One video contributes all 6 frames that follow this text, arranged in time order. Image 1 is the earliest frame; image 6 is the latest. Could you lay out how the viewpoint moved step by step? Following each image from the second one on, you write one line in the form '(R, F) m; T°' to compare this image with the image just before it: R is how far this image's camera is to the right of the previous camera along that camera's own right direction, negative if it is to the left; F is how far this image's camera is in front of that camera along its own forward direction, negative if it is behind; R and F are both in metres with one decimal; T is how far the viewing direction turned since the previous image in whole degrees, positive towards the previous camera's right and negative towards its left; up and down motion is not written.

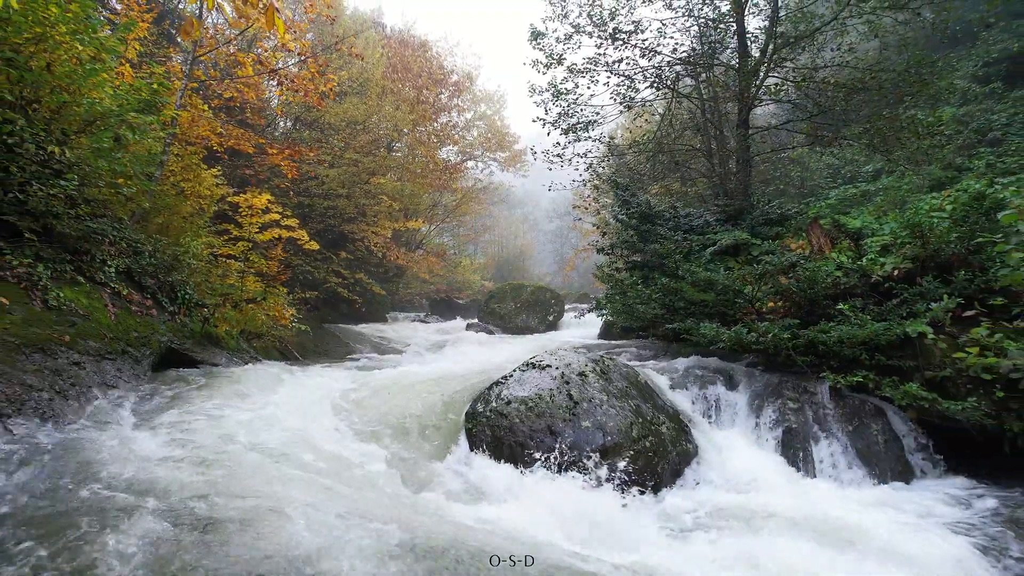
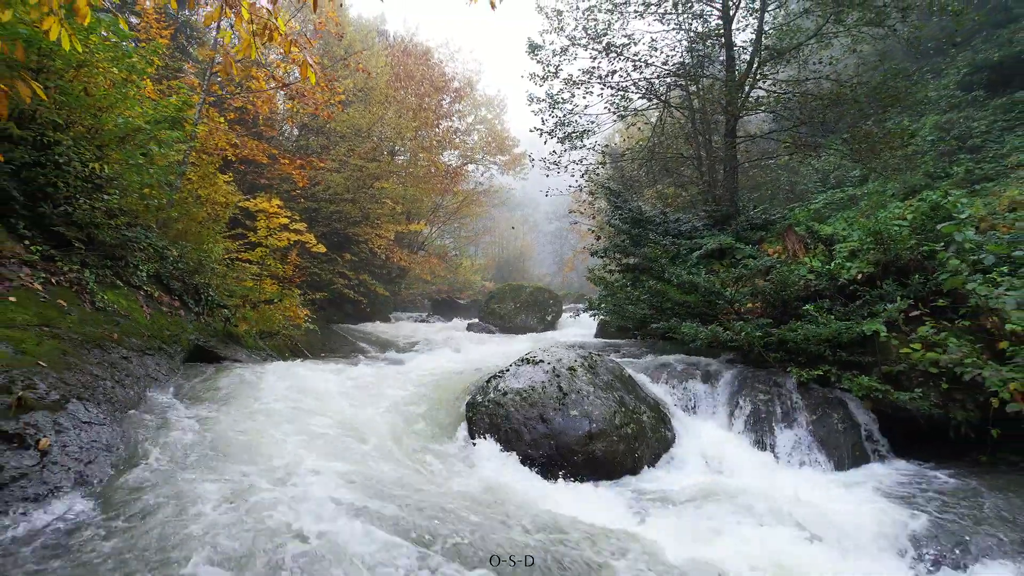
(+0.1, -0.5) m; 0°
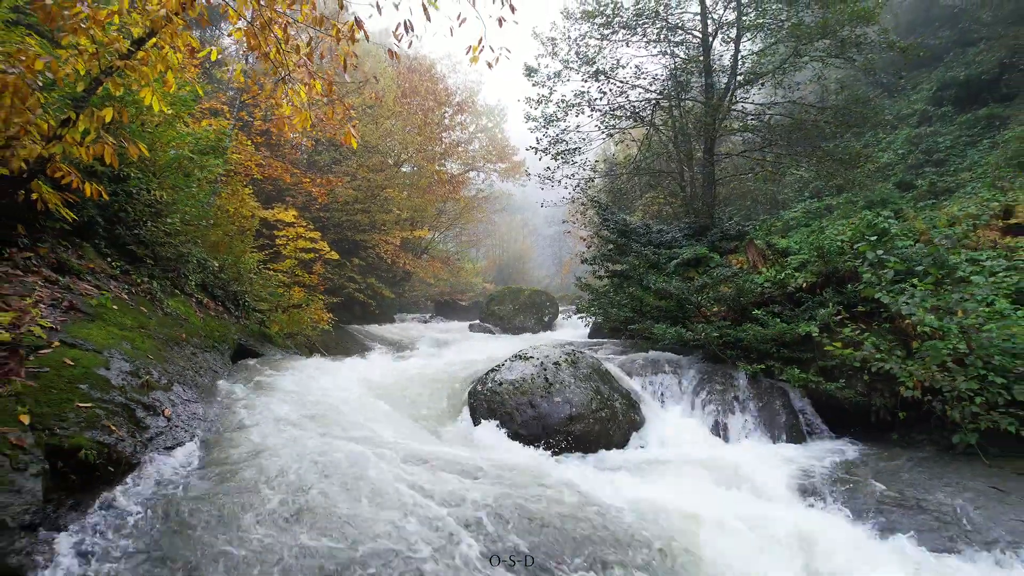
(+0.1, -0.9) m; 0°
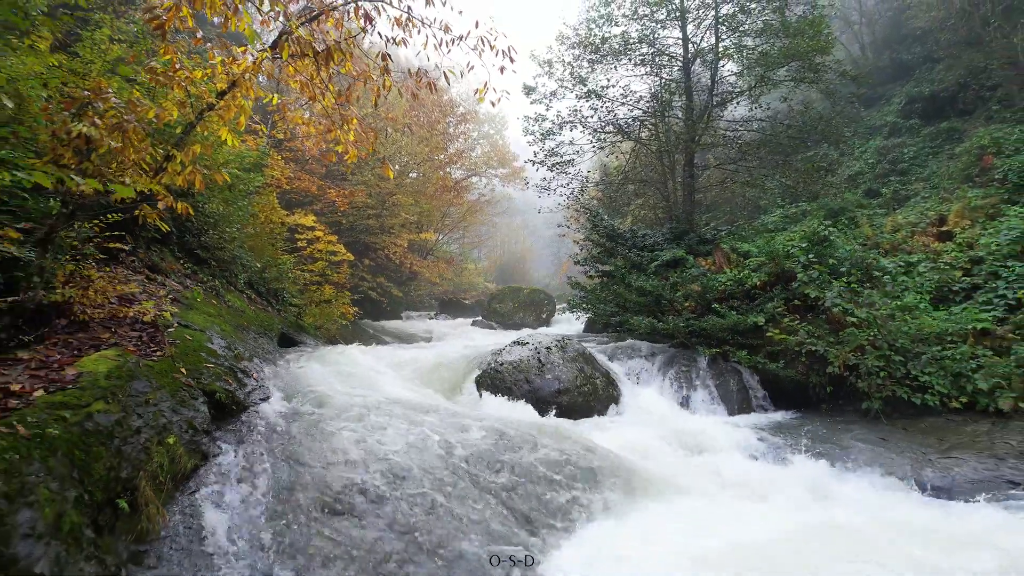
(0.0, -1.1) m; 0°
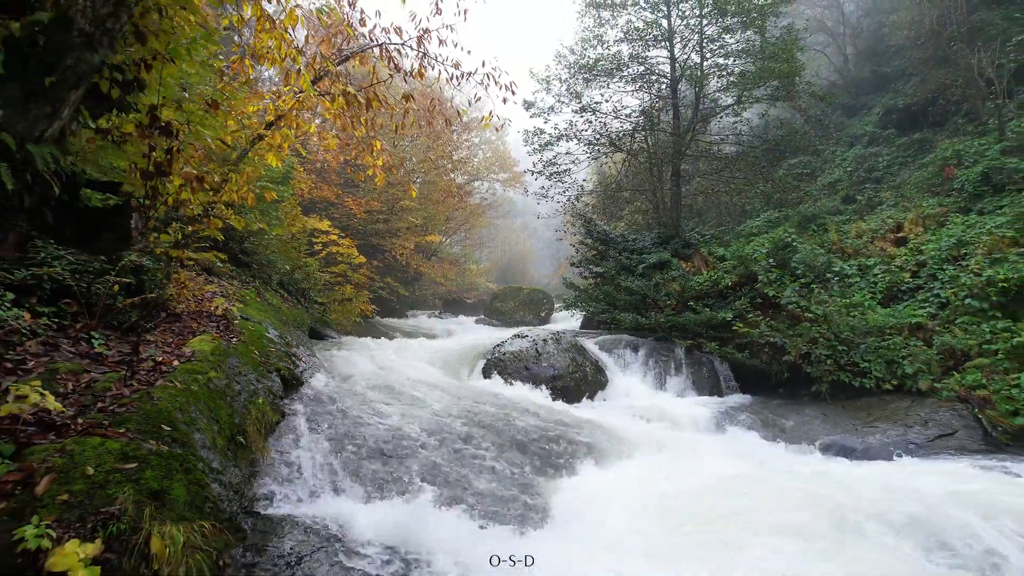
(0.0, -1.0) m; 0°
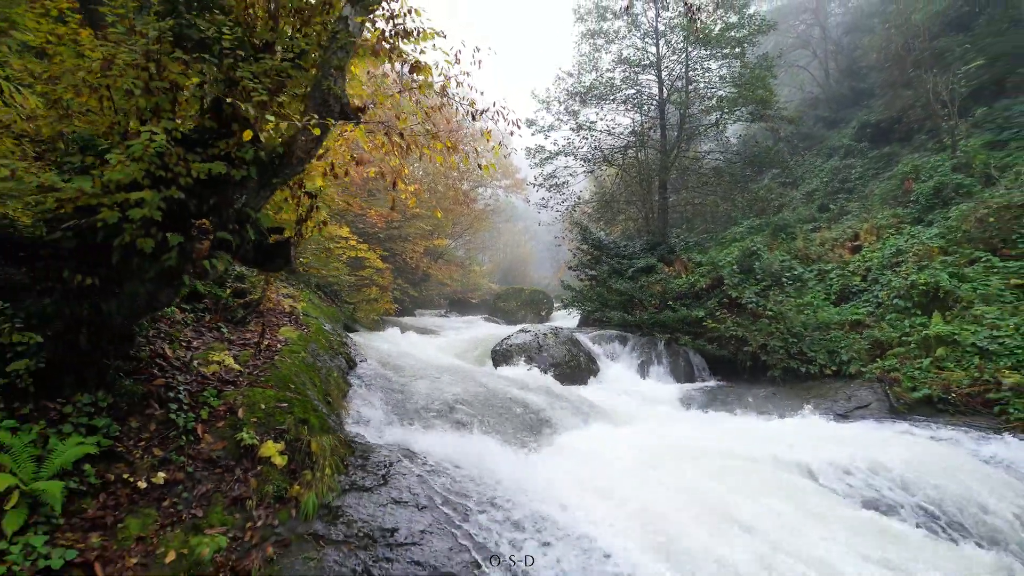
(-0.1, -1.3) m; 0°
